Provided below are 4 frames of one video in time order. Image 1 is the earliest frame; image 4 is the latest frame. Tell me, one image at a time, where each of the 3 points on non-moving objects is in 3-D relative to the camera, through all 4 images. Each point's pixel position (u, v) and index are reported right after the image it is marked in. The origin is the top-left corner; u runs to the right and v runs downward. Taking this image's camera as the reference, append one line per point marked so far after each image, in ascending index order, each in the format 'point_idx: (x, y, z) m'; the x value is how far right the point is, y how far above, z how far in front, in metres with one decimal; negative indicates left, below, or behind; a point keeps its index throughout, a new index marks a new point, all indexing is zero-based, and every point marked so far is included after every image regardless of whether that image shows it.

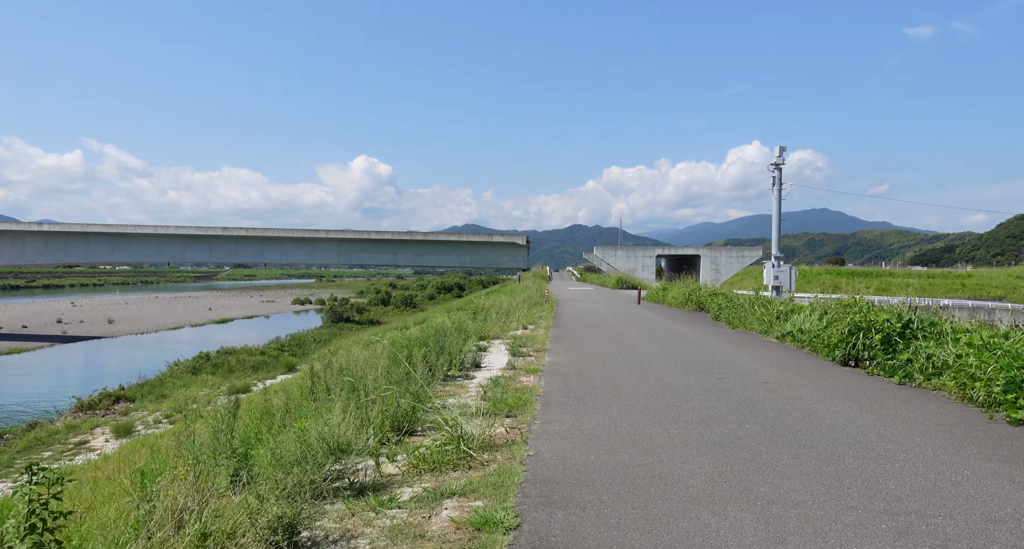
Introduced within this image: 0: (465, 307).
0: (-1.5, -1.0, +19.4) m
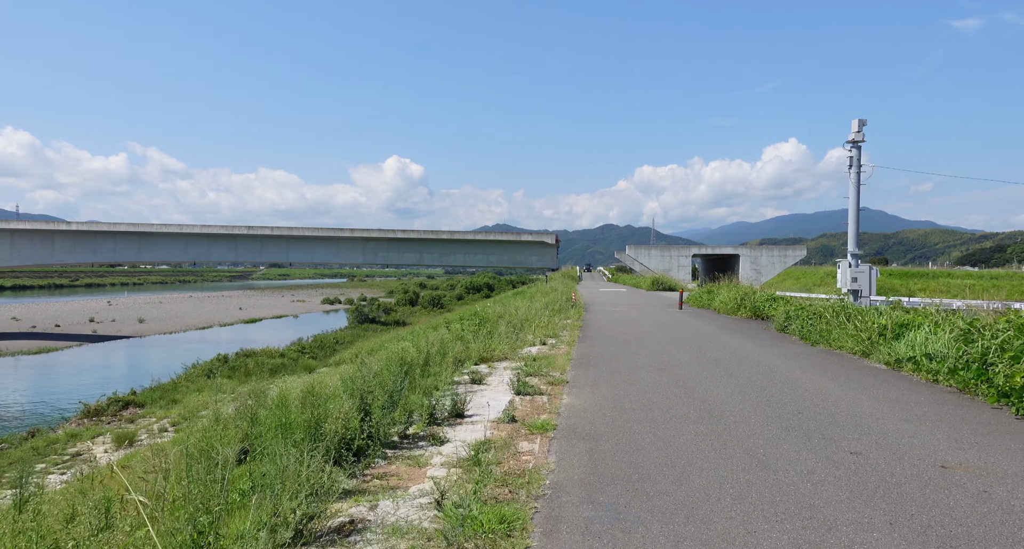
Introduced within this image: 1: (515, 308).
0: (-0.9, -1.1, +17.6) m
1: (+0.1, -1.0, +19.7) m
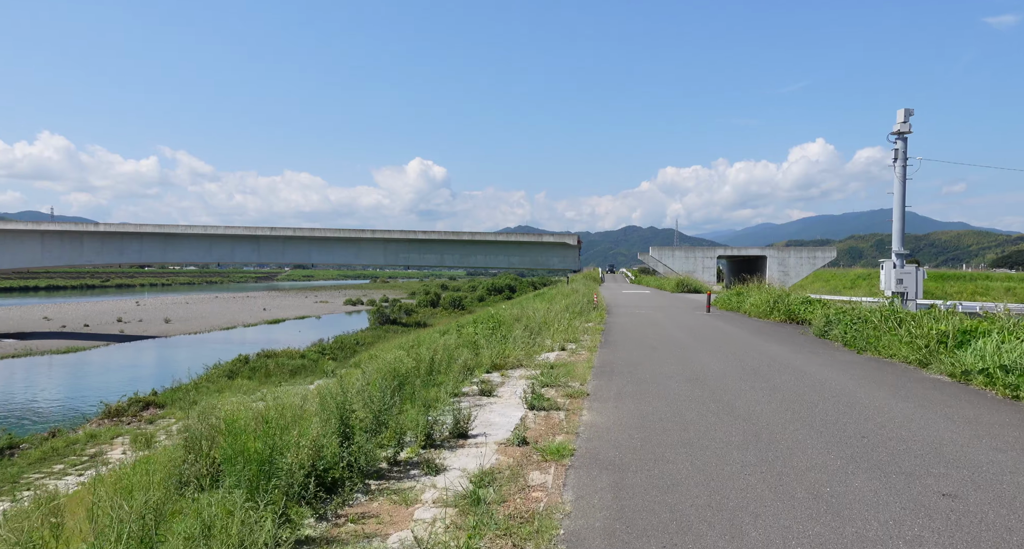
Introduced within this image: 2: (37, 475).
0: (-0.4, -1.1, +17.1) m
1: (+0.7, -1.0, +19.2) m
2: (-11.9, -5.0, +17.2) m
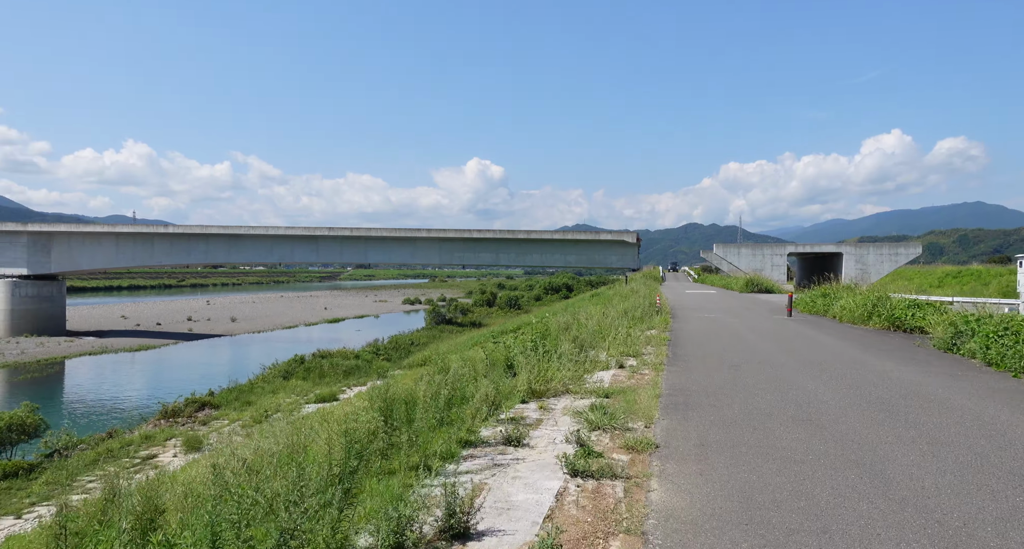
0: (+0.9, -1.1, +15.8) m
1: (+2.1, -1.0, +17.8) m
2: (-10.6, -5.0, +16.9) m
